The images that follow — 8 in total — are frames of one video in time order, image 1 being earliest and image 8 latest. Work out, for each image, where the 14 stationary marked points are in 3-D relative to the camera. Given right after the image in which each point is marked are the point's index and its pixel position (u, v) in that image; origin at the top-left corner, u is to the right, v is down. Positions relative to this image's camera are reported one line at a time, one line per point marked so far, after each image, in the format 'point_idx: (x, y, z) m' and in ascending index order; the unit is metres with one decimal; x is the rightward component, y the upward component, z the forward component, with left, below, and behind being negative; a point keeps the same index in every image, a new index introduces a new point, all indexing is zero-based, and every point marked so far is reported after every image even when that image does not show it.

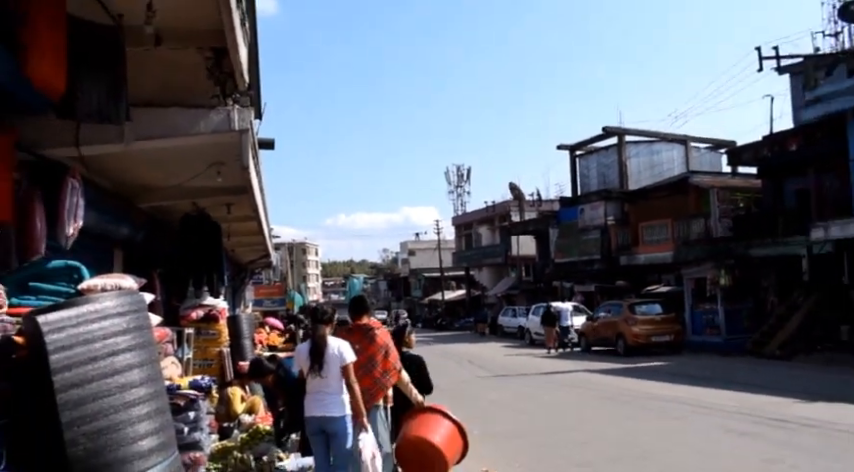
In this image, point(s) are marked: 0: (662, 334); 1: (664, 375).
0: (+5.8, -2.4, +18.3) m
1: (+5.1, -3.0, +16.0) m
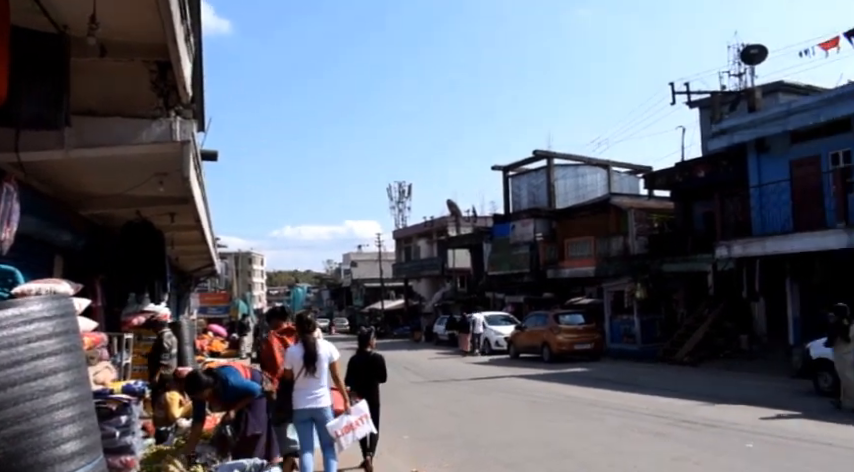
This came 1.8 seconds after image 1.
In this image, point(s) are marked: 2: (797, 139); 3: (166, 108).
0: (+4.2, -2.8, +19.5) m
1: (+3.7, -3.3, +17.1) m
2: (+8.9, +2.3, +17.6) m
3: (-2.4, +1.2, +6.8) m
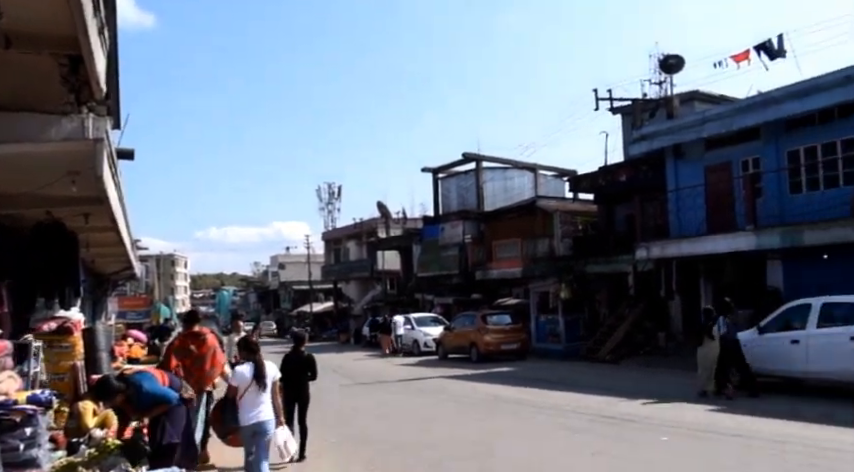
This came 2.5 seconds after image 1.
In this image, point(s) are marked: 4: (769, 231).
0: (+2.3, -2.9, +19.7) m
1: (+2.1, -3.4, +17.4) m
2: (+7.2, +2.2, +18.4) m
3: (-3.1, +1.2, +6.5) m
4: (+7.2, +0.1, +15.5) m
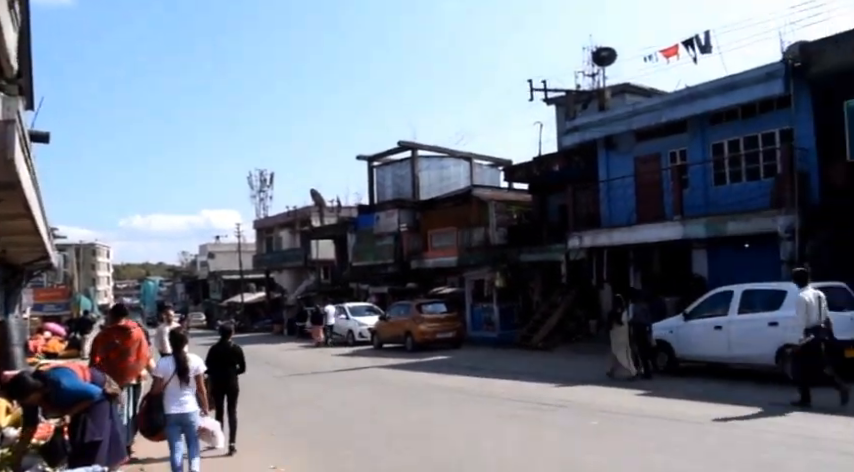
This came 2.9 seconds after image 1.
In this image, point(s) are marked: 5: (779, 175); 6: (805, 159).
0: (+0.6, -2.6, +19.8) m
1: (+0.5, -3.1, +17.4) m
2: (+5.5, +2.5, +18.8) m
3: (-3.7, +1.3, +6.1) m
4: (+5.8, +0.3, +15.9) m
5: (+7.2, +1.2, +15.1) m
6: (+7.8, +1.6, +15.2) m
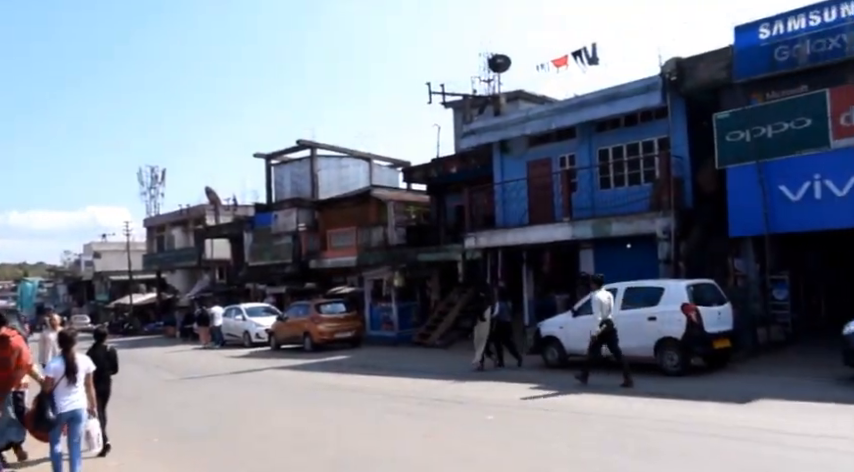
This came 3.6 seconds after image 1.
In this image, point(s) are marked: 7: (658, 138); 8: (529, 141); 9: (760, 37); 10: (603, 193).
0: (-2.2, -2.6, +19.9) m
1: (-1.9, -3.1, +17.5) m
2: (+2.9, +2.5, +19.6) m
3: (-4.3, +1.3, +5.7) m
4: (+3.6, +0.3, +16.8) m
5: (+5.1, +1.2, +16.2) m
6: (+5.7, +1.6, +16.4) m
7: (+5.4, +2.3, +17.0) m
8: (+2.8, +2.6, +19.6) m
9: (+6.9, +4.1, +15.2) m
10: (+4.3, +1.0, +17.8) m
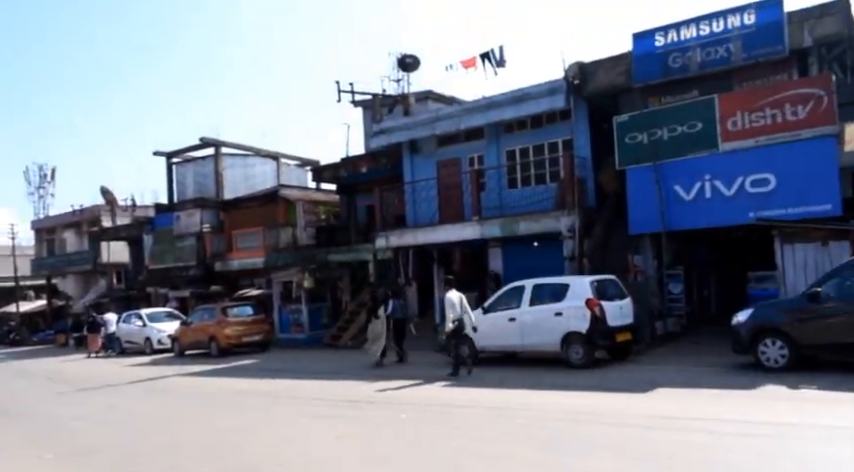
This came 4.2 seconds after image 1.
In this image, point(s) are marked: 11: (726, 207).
0: (-4.6, -2.6, +19.4) m
1: (-4.0, -3.1, +17.1) m
2: (+0.4, +2.5, +19.8) m
3: (-4.7, +1.2, +5.0) m
4: (+1.5, +0.4, +17.2) m
5: (+3.1, +1.3, +16.8) m
6: (+3.6, +1.6, +17.1) m
7: (+3.2, +2.3, +17.6) m
8: (+0.3, +2.6, +19.8) m
9: (+5.0, +4.2, +16.1) m
10: (+2.1, +1.1, +18.3) m
11: (+6.2, +0.6, +15.2) m
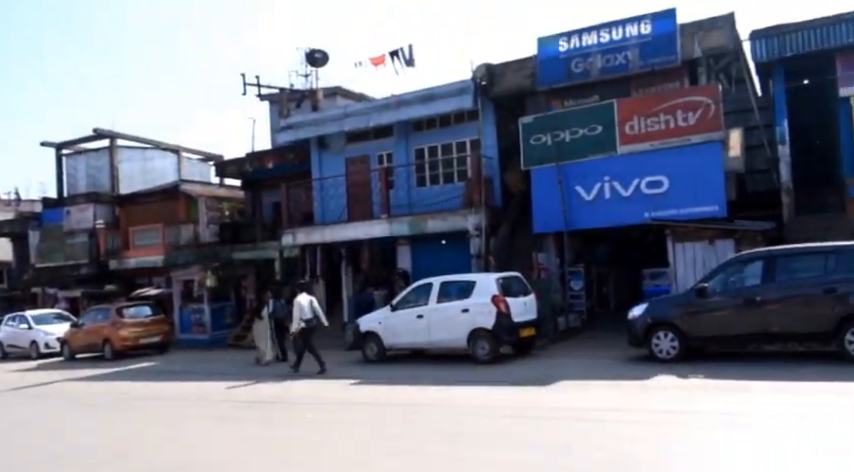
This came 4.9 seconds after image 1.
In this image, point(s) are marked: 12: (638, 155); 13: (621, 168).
0: (-7.0, -2.5, +18.5) m
1: (-6.1, -3.1, +16.3) m
2: (-2.1, +2.6, +19.7) m
3: (-5.0, +1.2, +4.3) m
4: (-0.7, +0.4, +17.2) m
5: (+1.0, +1.3, +17.1) m
6: (+1.5, +1.7, +17.4) m
7: (+1.0, +2.4, +17.9) m
8: (-2.3, +2.6, +19.7) m
9: (+3.0, +4.2, +16.6) m
10: (-0.2, +1.1, +18.4) m
11: (+4.3, +0.6, +16.0) m
12: (+4.6, +1.7, +15.8) m
13: (+4.2, +1.5, +16.0) m
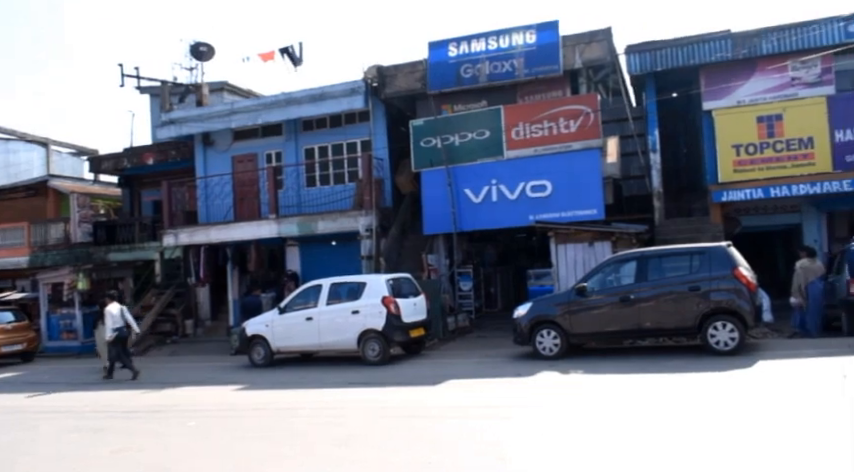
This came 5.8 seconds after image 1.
0: (-9.7, -2.5, +17.0) m
1: (-8.4, -3.1, +15.0) m
2: (-5.1, +2.6, +19.0) m
3: (-5.2, +1.4, +3.3) m
4: (-3.2, +0.4, +16.8) m
5: (-1.6, +1.3, +17.0) m
6: (-1.1, +1.6, +17.5) m
7: (-1.7, +2.3, +17.9) m
8: (-5.2, +2.6, +19.0) m
9: (+0.5, +4.2, +17.0) m
10: (-3.0, +1.1, +18.1) m
11: (+1.9, +0.6, +16.5) m
12: (+2.2, +1.7, +16.4) m
13: (+1.8, +1.5, +16.6) m
